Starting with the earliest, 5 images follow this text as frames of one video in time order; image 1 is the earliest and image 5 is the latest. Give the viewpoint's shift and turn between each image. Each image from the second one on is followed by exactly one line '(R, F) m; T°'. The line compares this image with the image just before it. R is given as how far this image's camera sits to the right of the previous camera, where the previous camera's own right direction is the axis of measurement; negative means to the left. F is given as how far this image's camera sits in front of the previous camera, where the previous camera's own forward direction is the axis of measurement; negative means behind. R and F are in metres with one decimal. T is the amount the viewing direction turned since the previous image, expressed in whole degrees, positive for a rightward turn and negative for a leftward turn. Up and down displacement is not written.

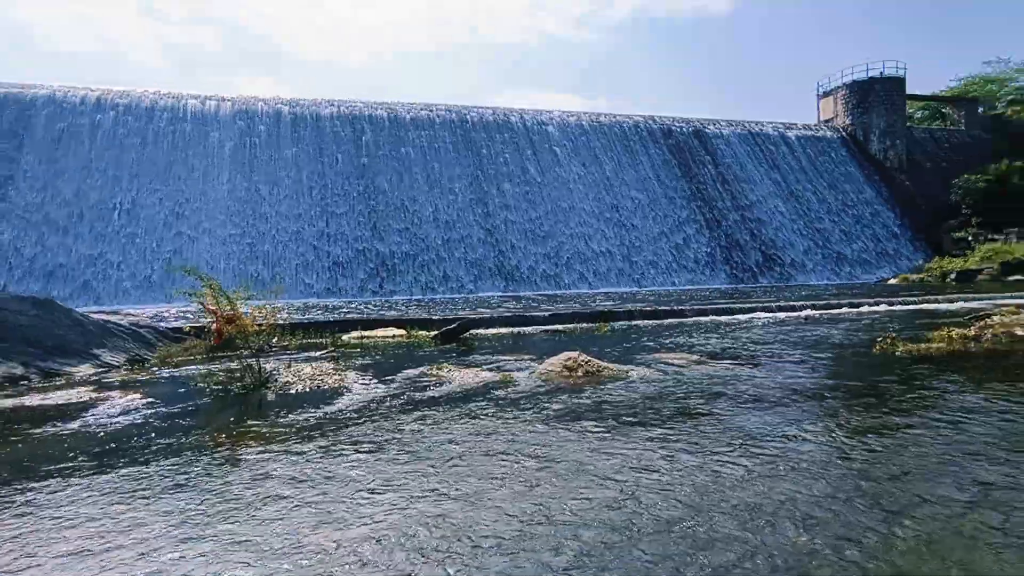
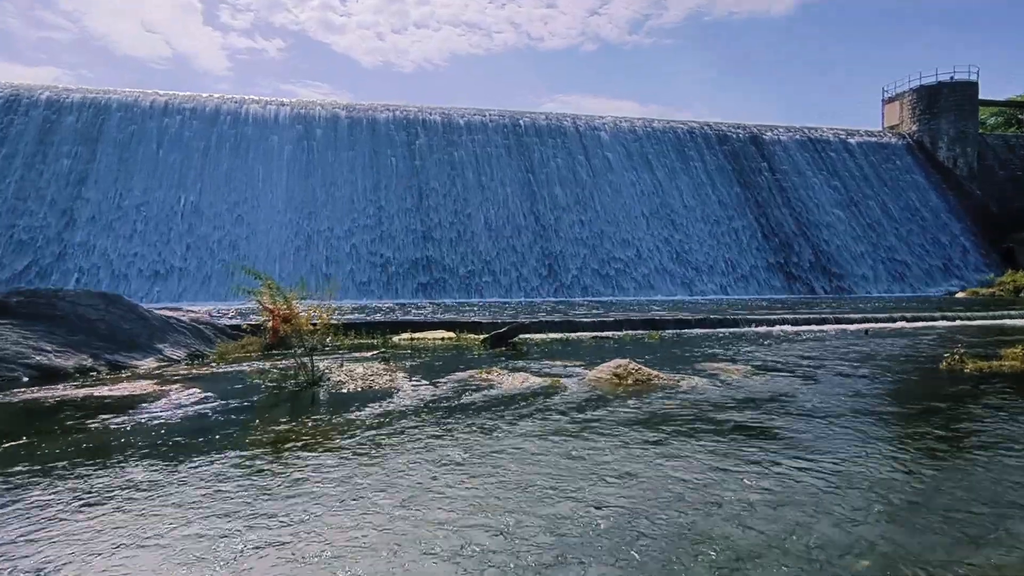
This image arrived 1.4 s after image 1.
(-0.1, 0.0) m; -4°
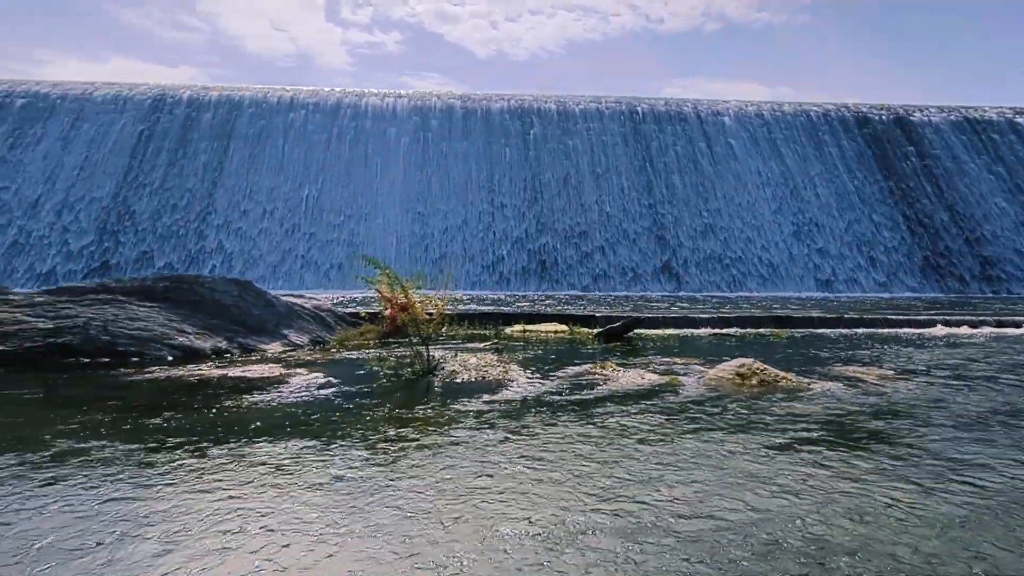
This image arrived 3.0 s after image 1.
(-0.3, +0.1) m; -8°
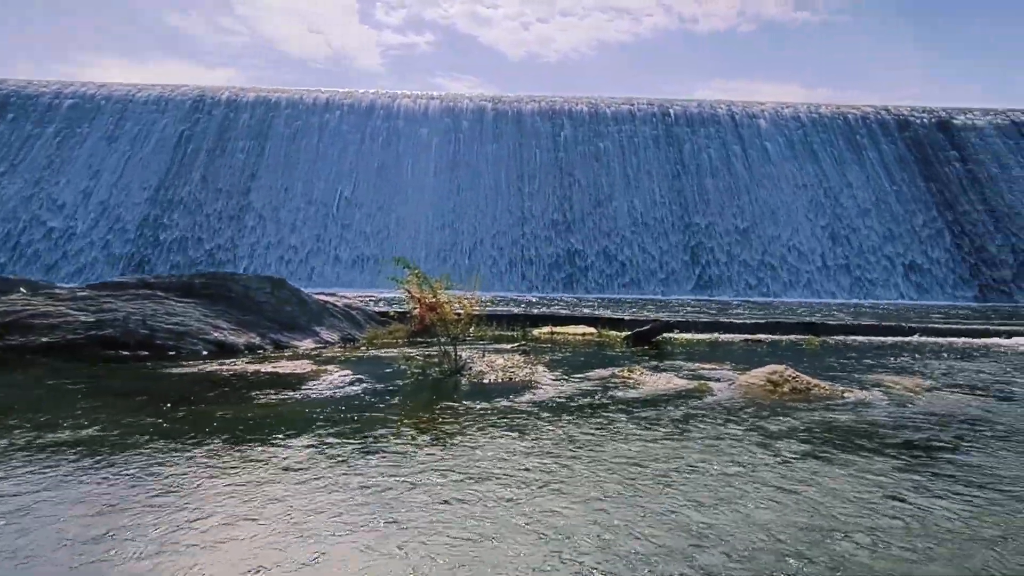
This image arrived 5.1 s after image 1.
(0.0, 0.0) m; -3°
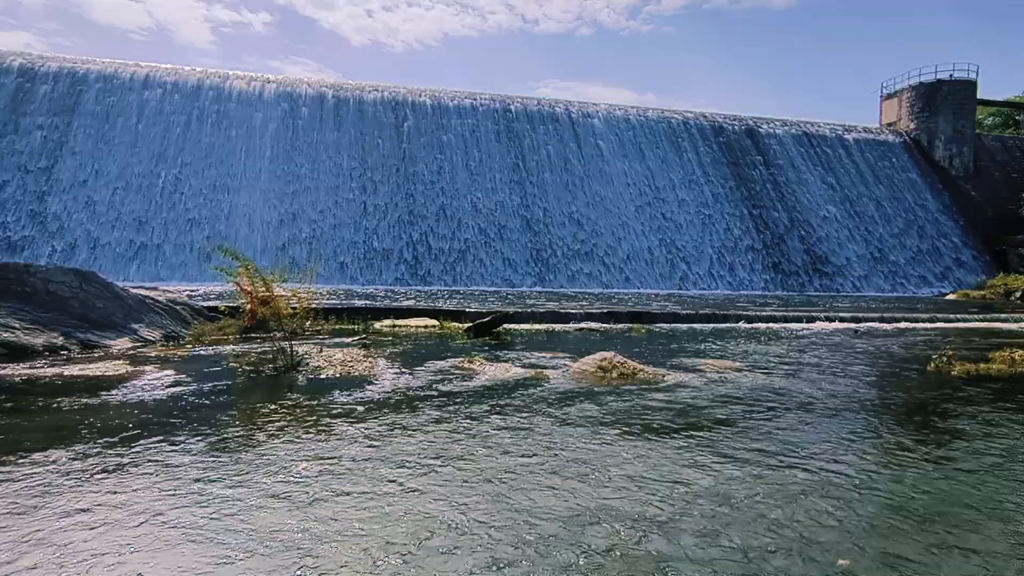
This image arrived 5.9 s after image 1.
(+0.4, 0.0) m; +11°
